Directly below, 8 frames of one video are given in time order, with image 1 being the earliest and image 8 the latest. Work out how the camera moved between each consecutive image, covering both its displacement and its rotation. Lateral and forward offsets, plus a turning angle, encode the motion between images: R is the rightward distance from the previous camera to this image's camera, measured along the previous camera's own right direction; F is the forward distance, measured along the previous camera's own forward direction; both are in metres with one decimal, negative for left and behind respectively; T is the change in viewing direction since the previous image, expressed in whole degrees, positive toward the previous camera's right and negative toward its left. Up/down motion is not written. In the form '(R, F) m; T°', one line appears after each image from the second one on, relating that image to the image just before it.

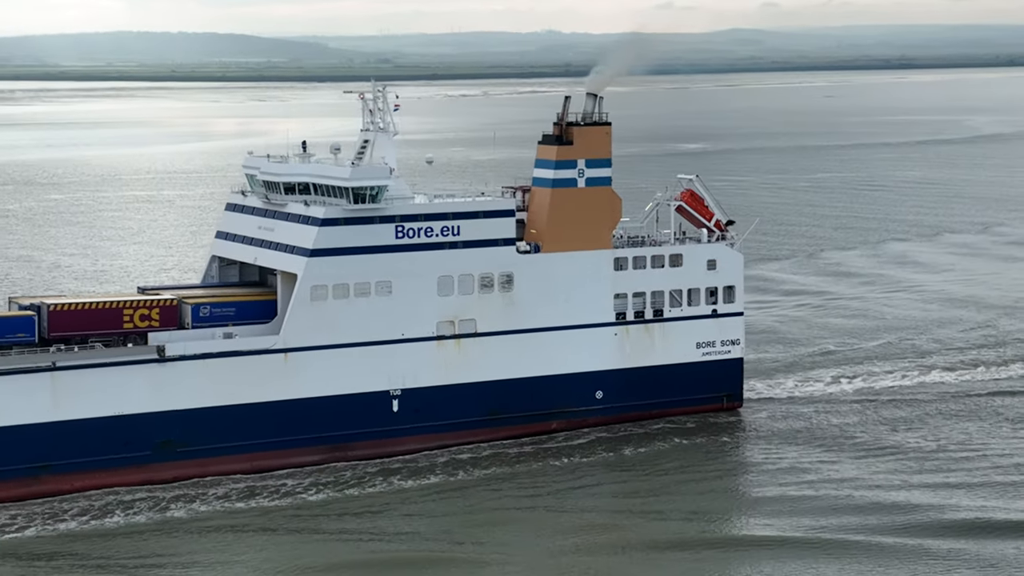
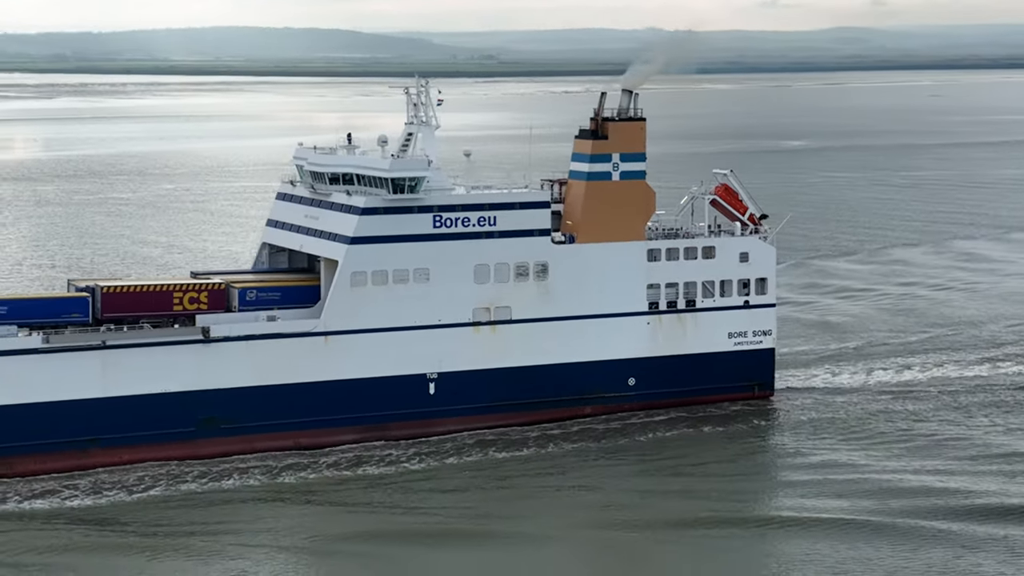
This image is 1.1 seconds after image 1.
(+1.2, -0.8) m; -4°
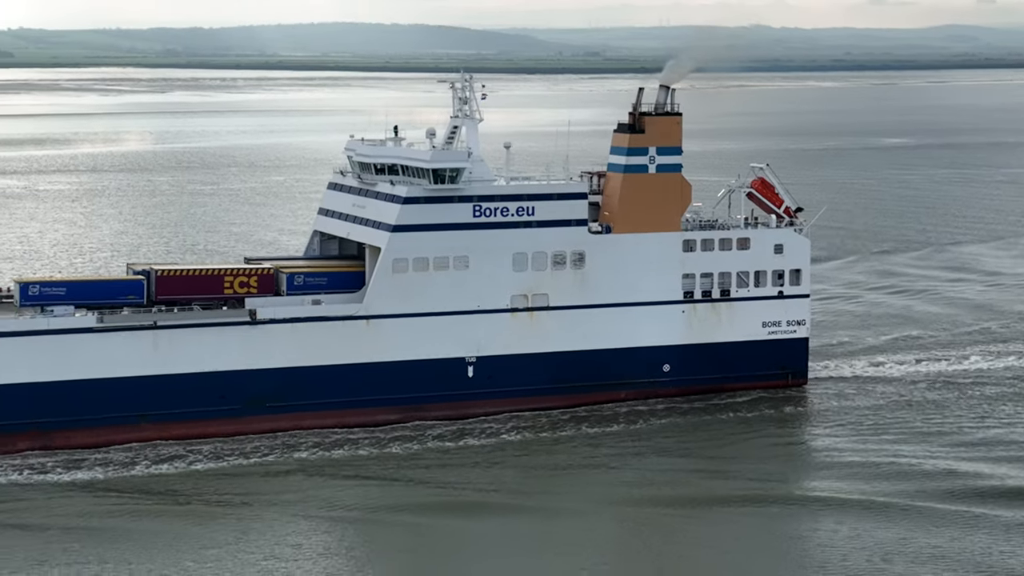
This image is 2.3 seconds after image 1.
(+1.2, -0.8) m; -4°
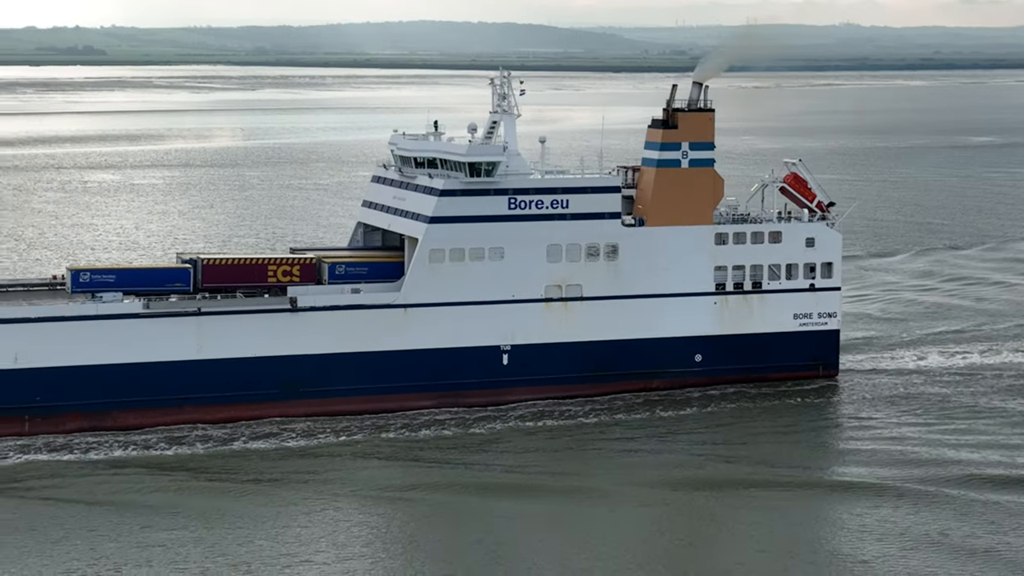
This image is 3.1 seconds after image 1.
(+1.0, -0.7) m; -3°
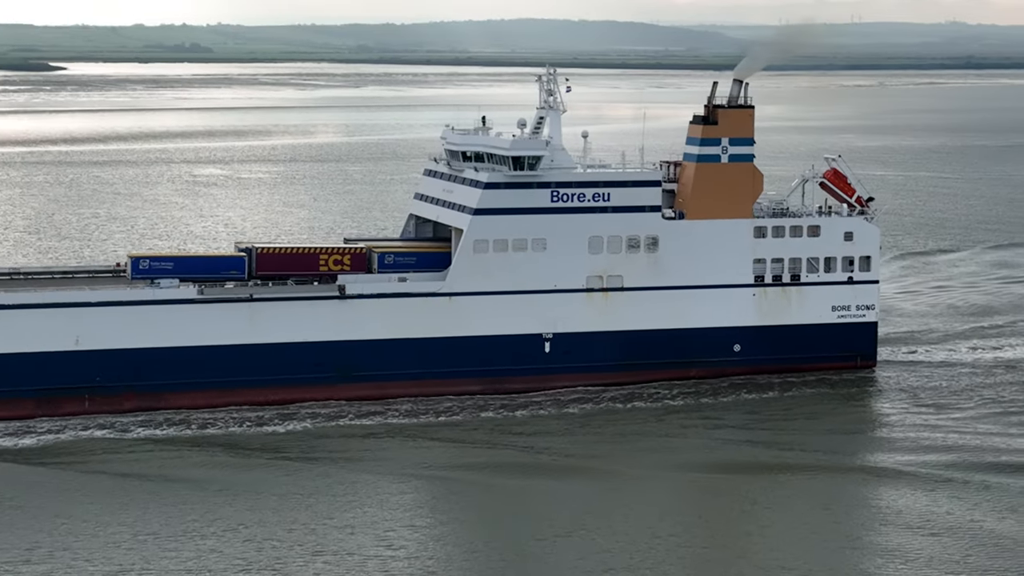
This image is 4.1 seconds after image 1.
(+1.2, -0.8) m; -4°
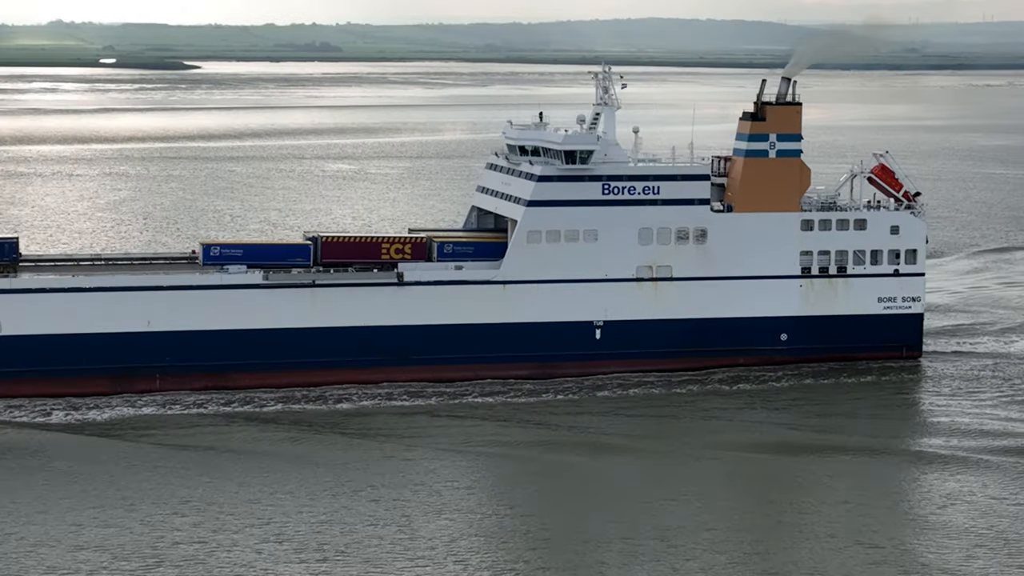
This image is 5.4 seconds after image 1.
(+1.6, -1.0) m; -5°
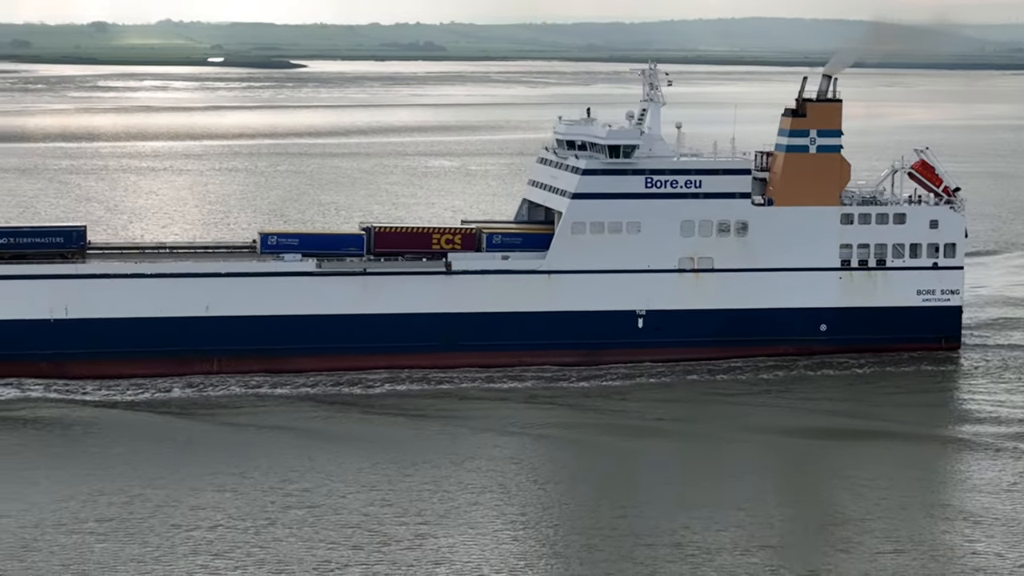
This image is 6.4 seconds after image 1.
(+1.3, -0.8) m; -4°
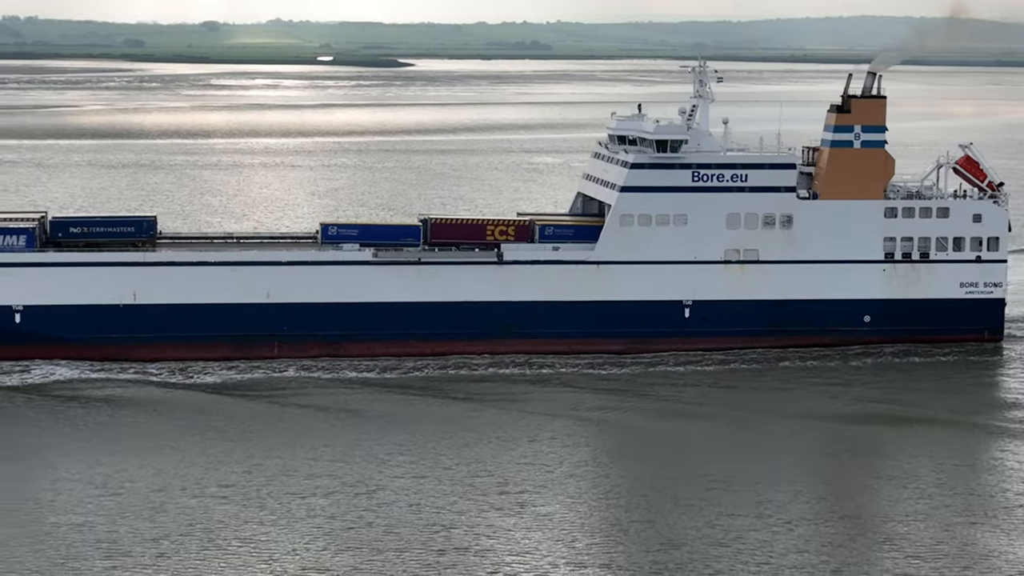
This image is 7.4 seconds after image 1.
(+1.3, -0.8) m; -4°
